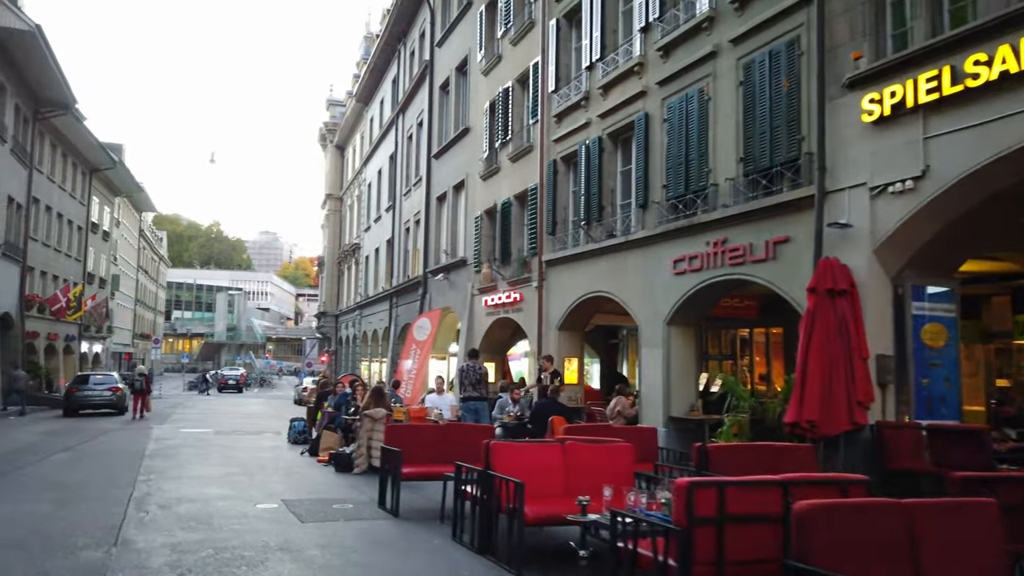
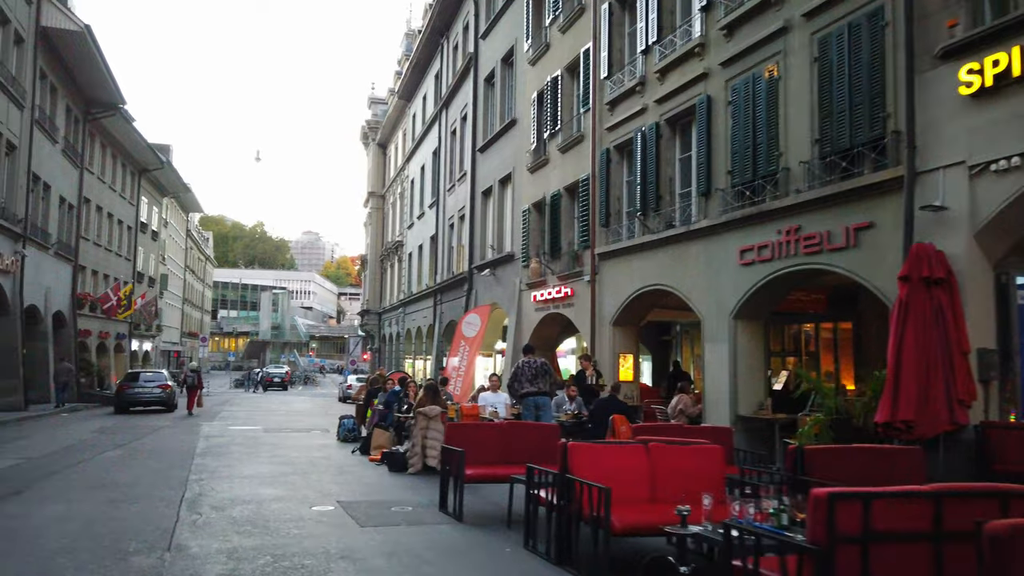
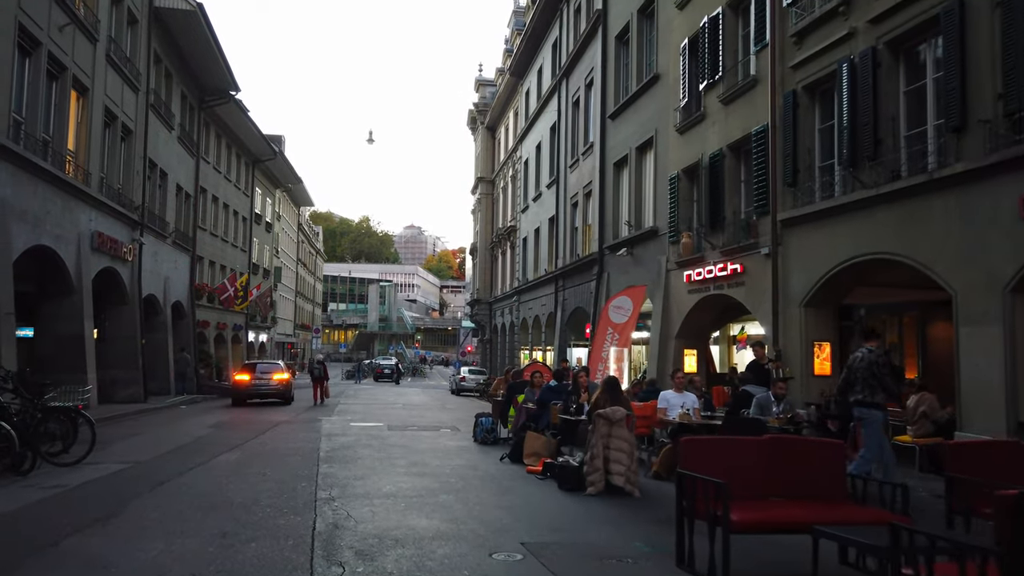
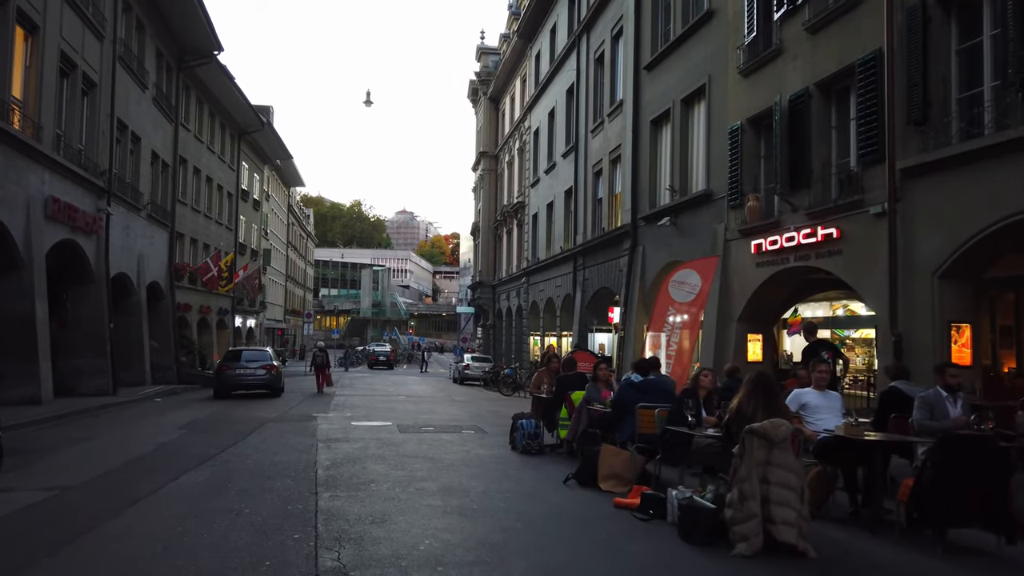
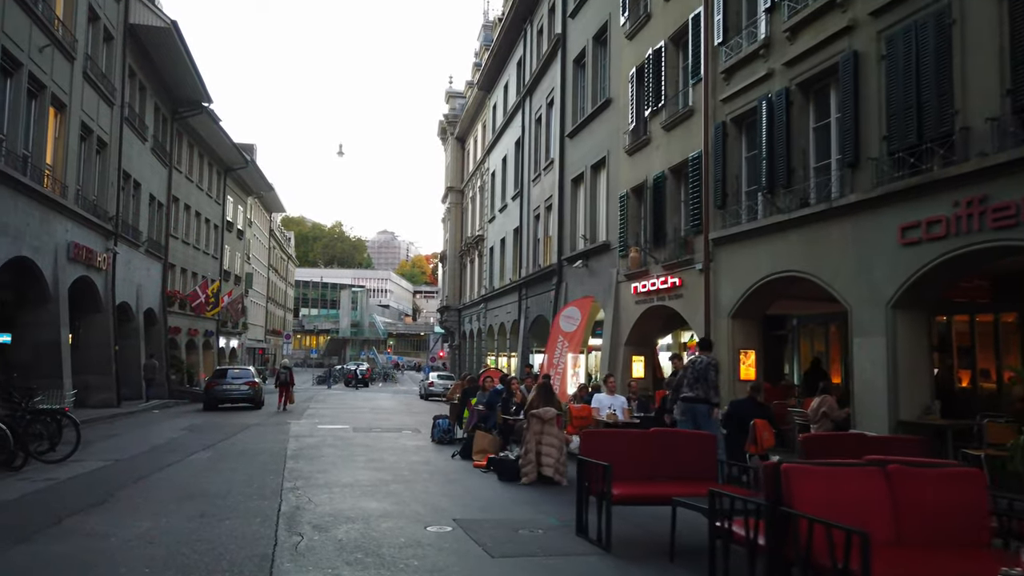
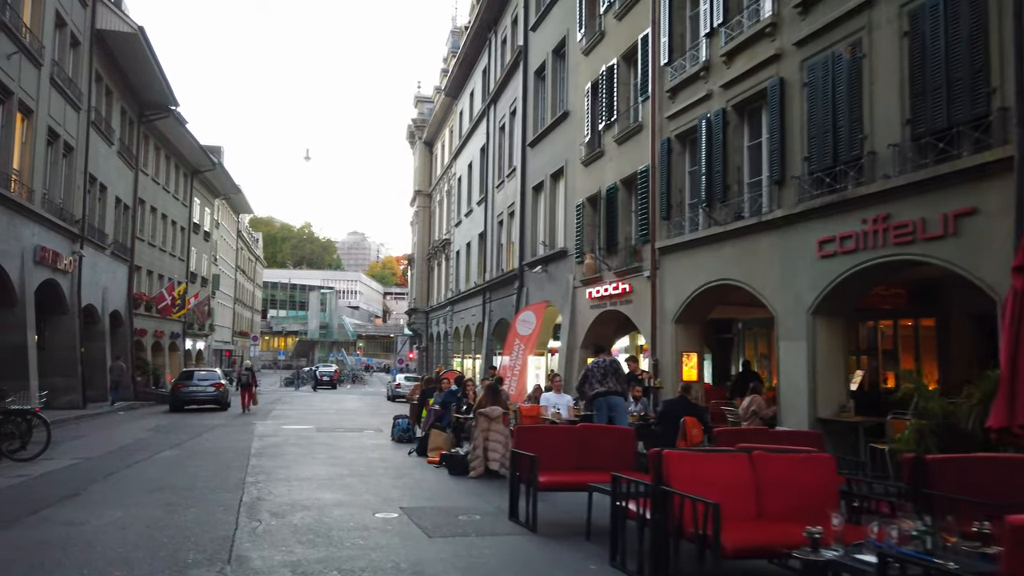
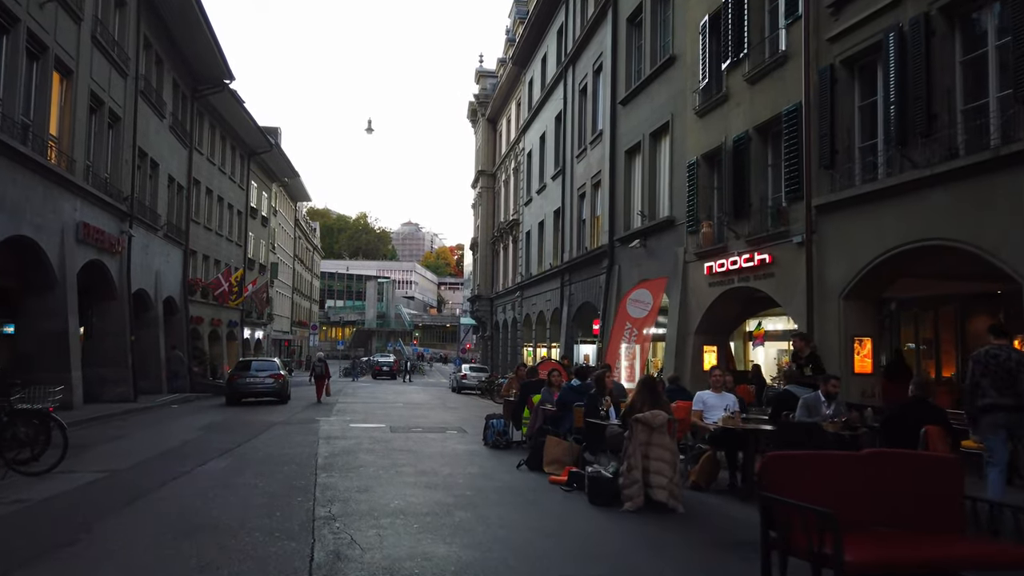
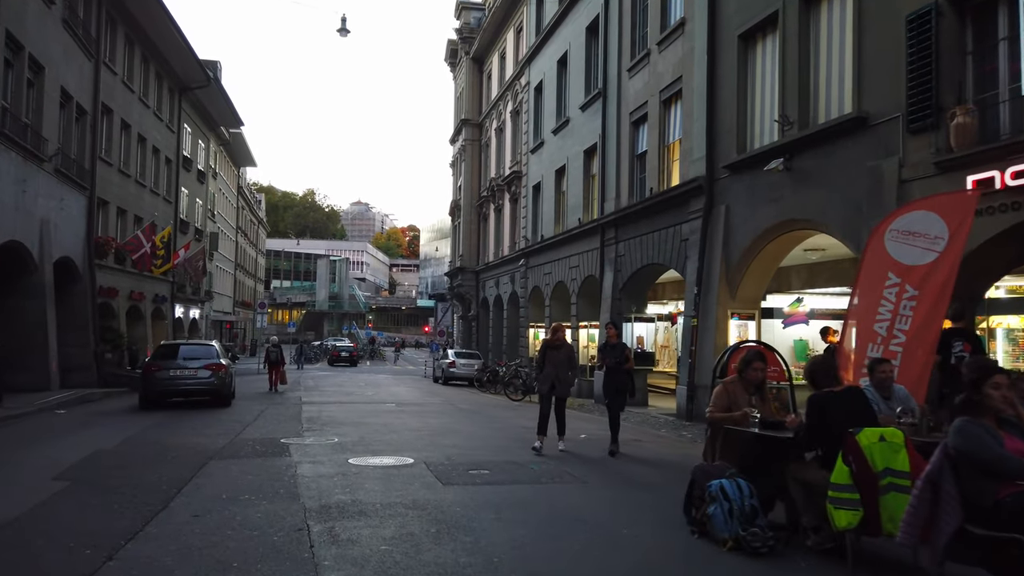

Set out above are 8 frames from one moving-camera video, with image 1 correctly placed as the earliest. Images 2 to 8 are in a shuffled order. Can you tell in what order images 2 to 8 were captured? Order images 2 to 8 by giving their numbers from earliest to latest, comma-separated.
2, 6, 5, 3, 7, 4, 8
